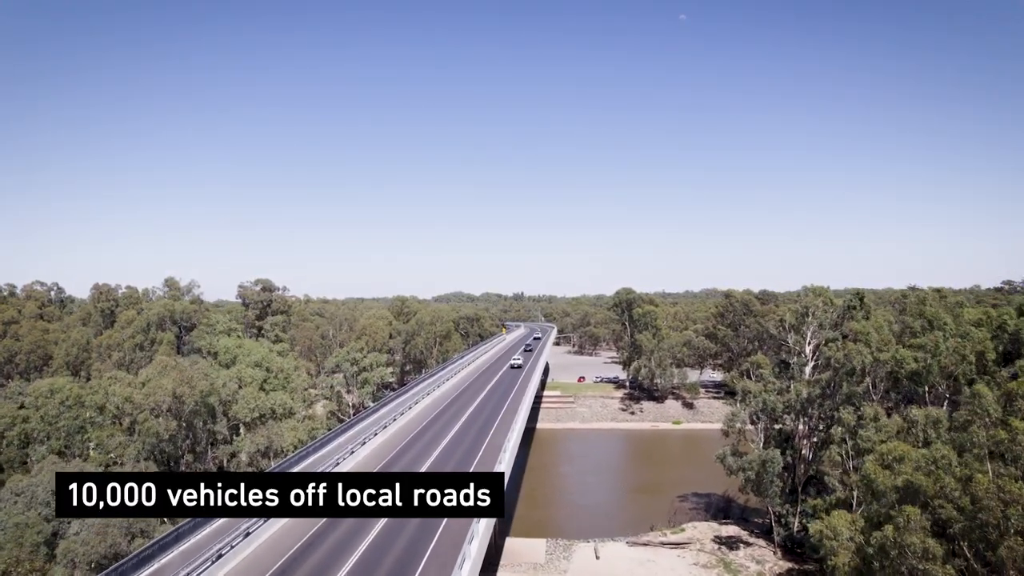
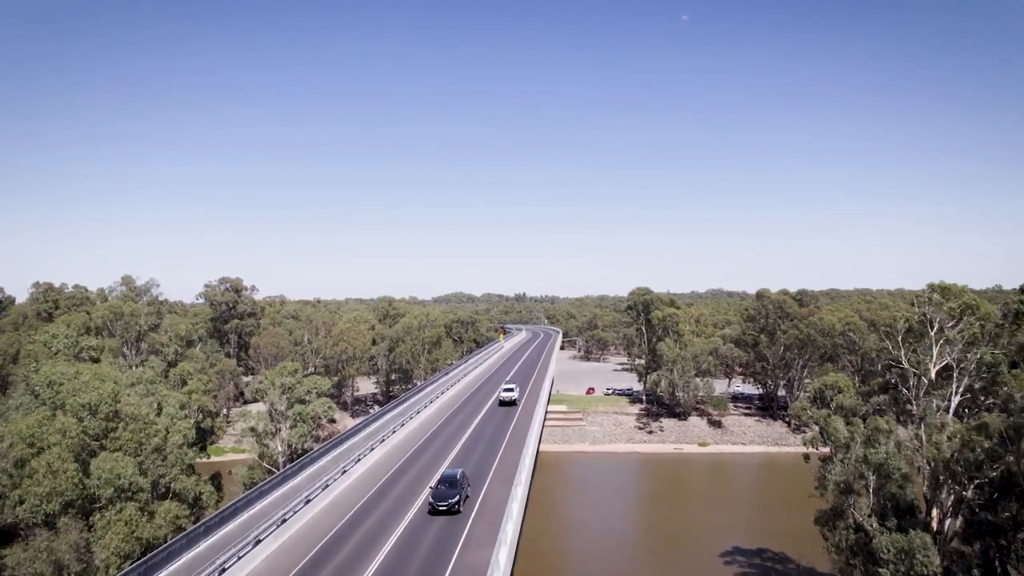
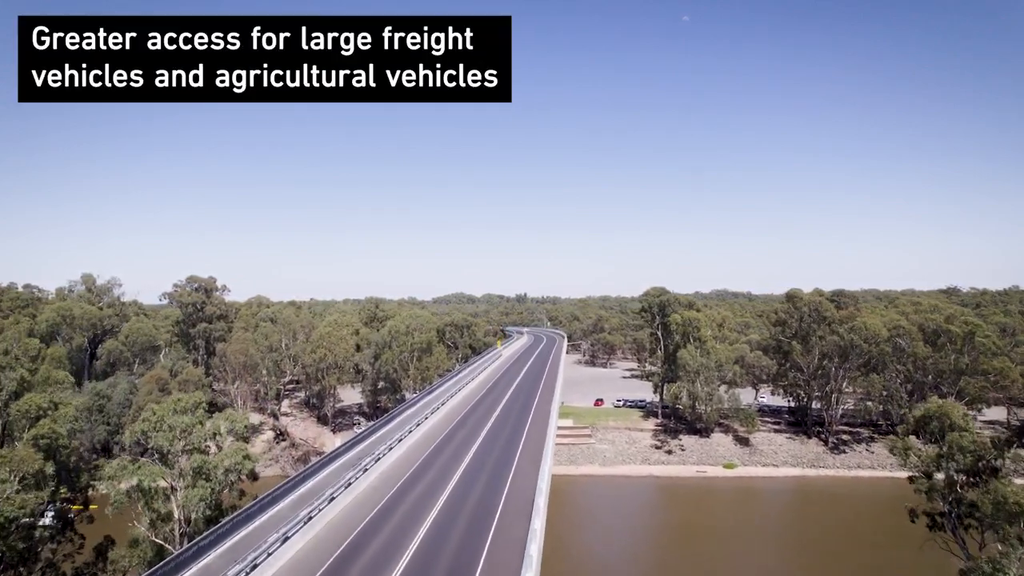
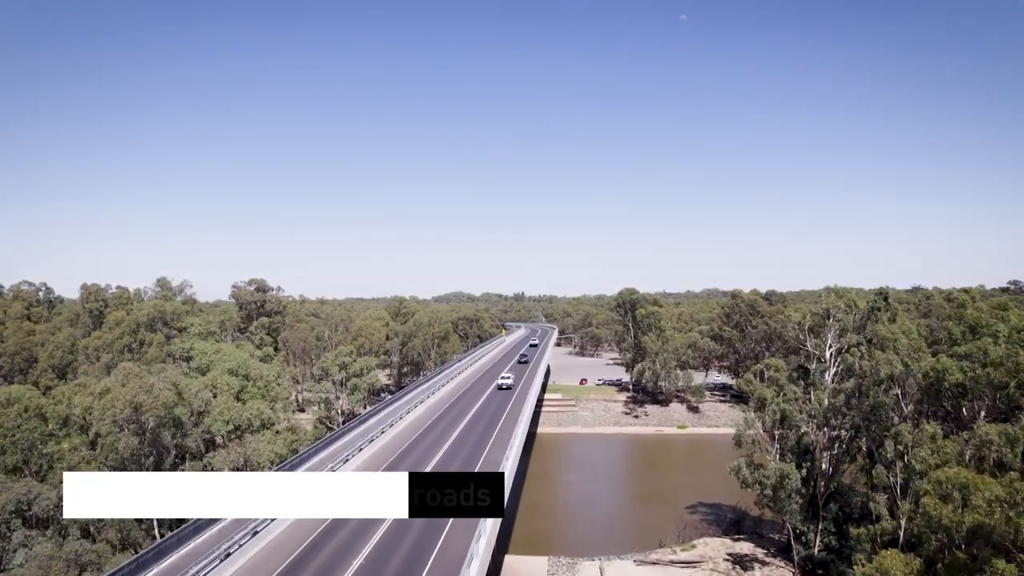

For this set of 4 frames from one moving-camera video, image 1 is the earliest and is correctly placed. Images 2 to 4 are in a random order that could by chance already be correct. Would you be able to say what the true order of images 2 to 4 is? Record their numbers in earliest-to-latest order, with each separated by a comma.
4, 2, 3
